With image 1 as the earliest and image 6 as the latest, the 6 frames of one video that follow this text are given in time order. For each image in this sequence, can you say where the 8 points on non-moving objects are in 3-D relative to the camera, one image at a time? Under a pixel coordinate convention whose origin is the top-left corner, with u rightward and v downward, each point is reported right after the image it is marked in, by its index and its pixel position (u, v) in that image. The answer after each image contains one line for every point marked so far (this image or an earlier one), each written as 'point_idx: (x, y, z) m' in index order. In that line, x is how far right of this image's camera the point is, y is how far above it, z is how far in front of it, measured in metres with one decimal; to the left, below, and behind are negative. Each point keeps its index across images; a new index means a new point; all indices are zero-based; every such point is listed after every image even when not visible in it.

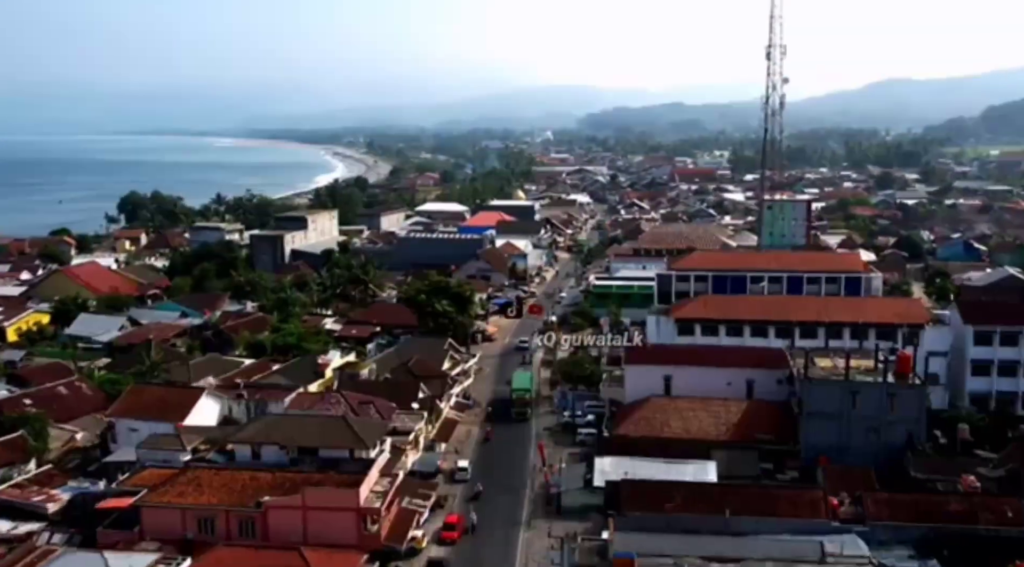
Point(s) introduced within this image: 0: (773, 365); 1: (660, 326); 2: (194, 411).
0: (+4.6, -1.4, +15.8) m
1: (+2.9, -0.9, +17.8) m
2: (-5.0, -2.0, +14.2) m
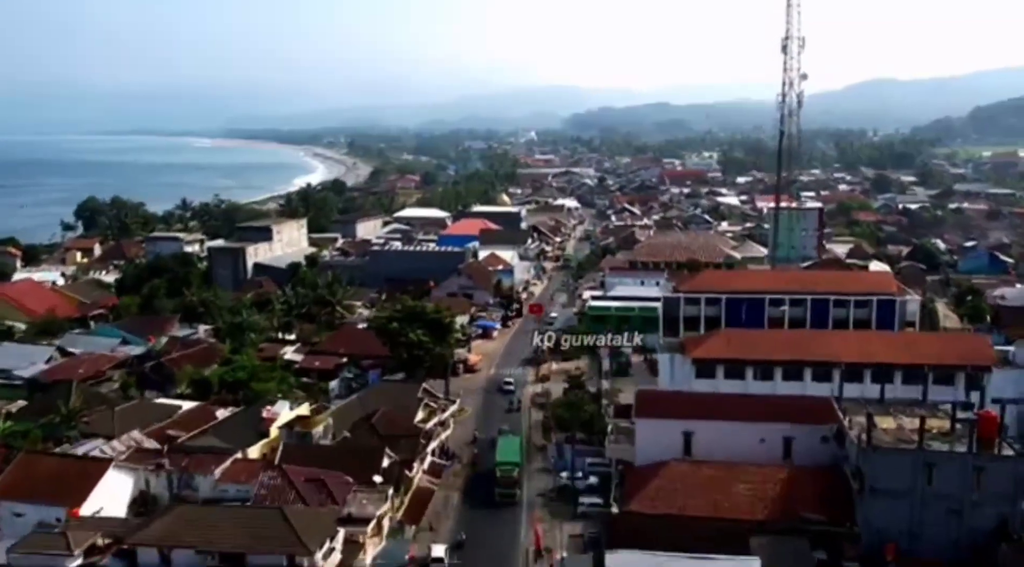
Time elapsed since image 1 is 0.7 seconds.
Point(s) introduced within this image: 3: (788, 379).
0: (+4.4, -2.0, +12.9) m
1: (+2.7, -1.4, +14.9) m
2: (-5.2, -2.6, +11.2) m
3: (+4.5, -1.6, +14.5) m
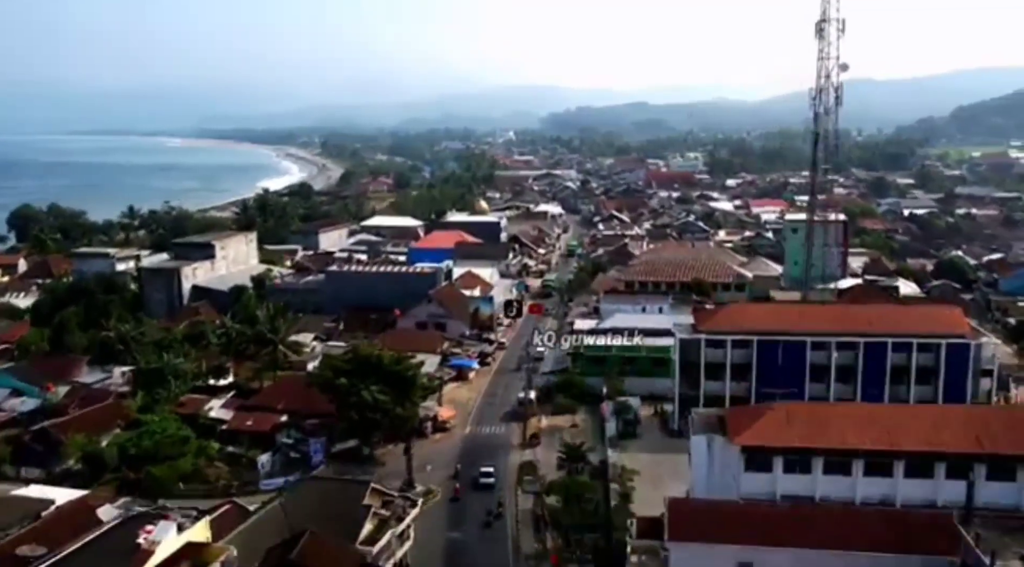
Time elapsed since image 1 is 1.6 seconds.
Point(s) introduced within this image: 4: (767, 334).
0: (+4.2, -2.7, +9.0) m
1: (+2.5, -2.1, +11.0) m
2: (-5.3, -3.3, +7.0) m
3: (+4.3, -2.3, +10.6) m
4: (+4.6, -0.9, +16.2) m
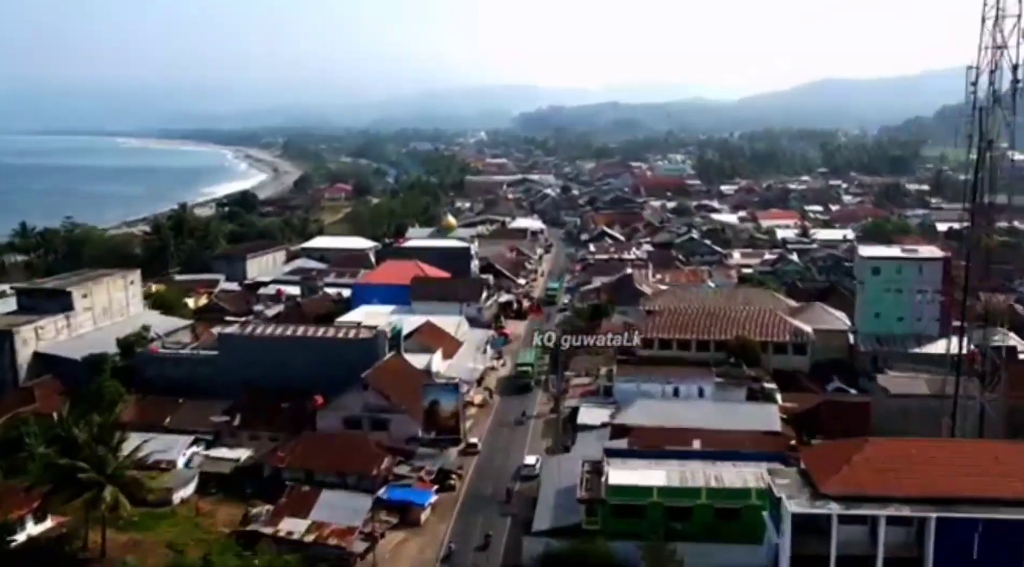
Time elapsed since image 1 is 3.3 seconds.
0: (+4.2, -4.0, +1.7) m
1: (+2.4, -3.4, +3.6) m
2: (-5.2, -4.7, -0.6) m
3: (+4.2, -3.6, +3.3) m
4: (+4.4, -2.2, +8.9) m
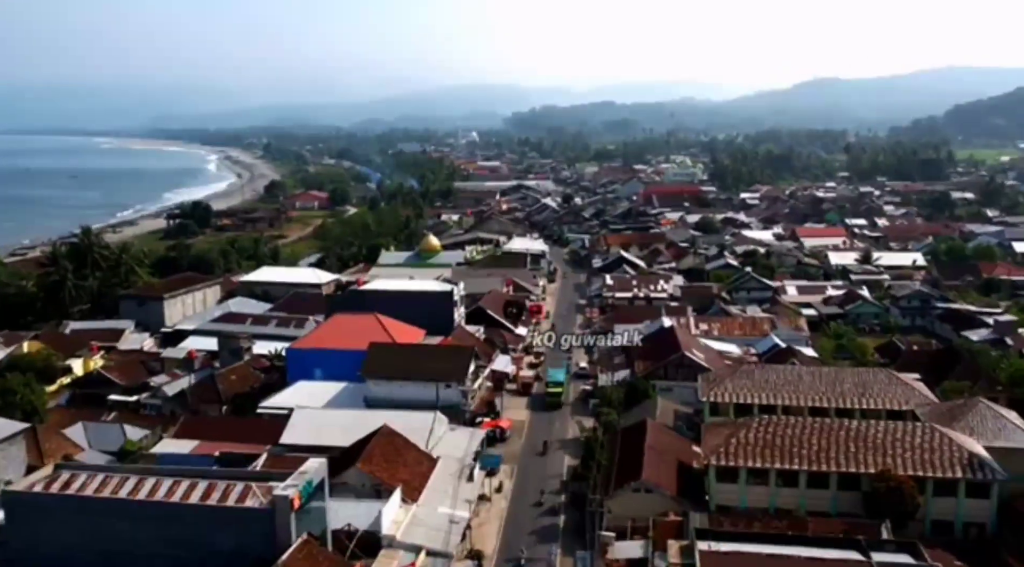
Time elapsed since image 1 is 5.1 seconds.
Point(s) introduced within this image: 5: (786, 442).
0: (+4.4, -5.4, -5.7) m
1: (+2.6, -4.8, -3.9) m
2: (-5.0, -6.1, -8.1) m
3: (+4.4, -4.9, -4.1) m
4: (+4.5, -3.6, +1.5) m
5: (+3.8, -2.3, +12.5) m
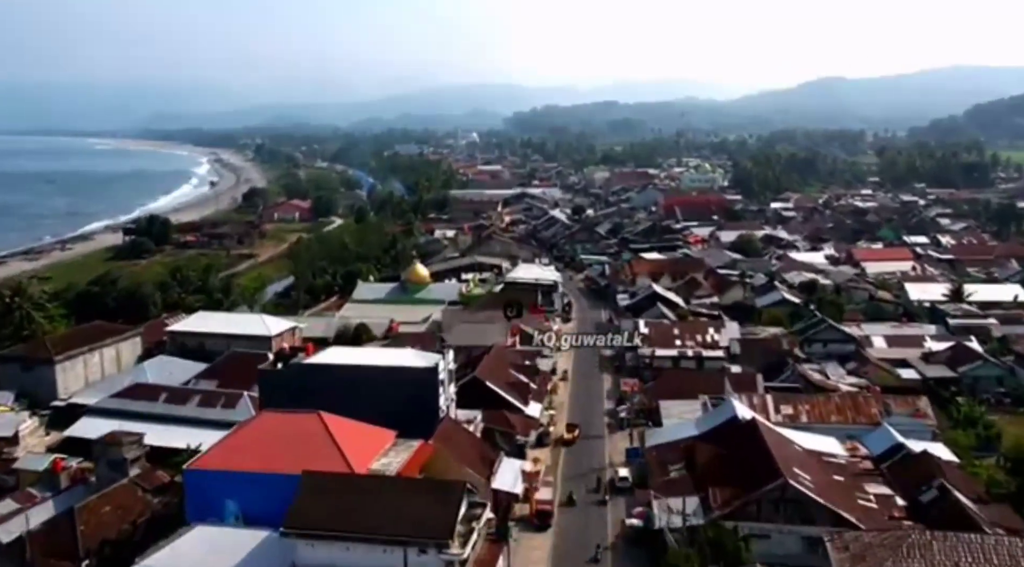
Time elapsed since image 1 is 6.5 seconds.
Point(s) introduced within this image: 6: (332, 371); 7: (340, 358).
0: (+4.5, -6.6, -12.1) m
1: (+2.7, -6.0, -10.2) m
2: (-4.9, -7.3, -14.4) m
3: (+4.5, -6.2, -10.5) m
4: (+4.7, -4.8, -4.9) m
5: (+4.0, -3.5, +6.2) m
6: (-3.1, -1.6, +15.3) m
7: (-3.0, -1.4, +15.7) m
